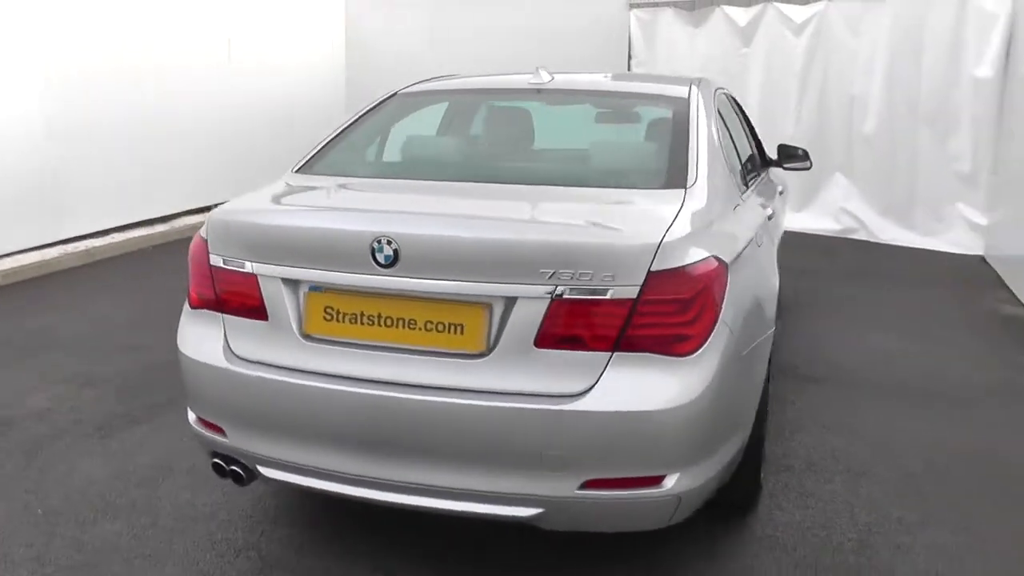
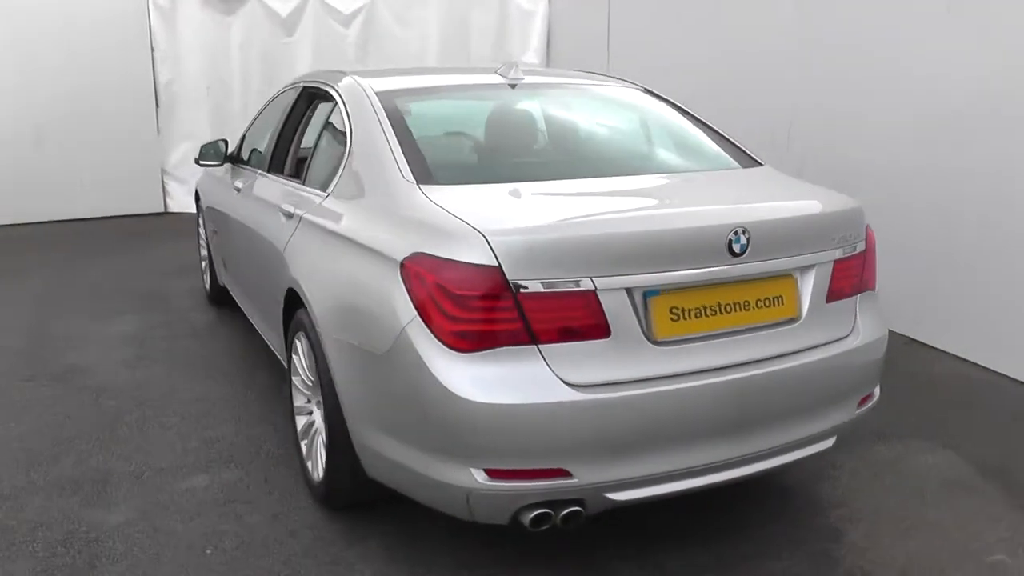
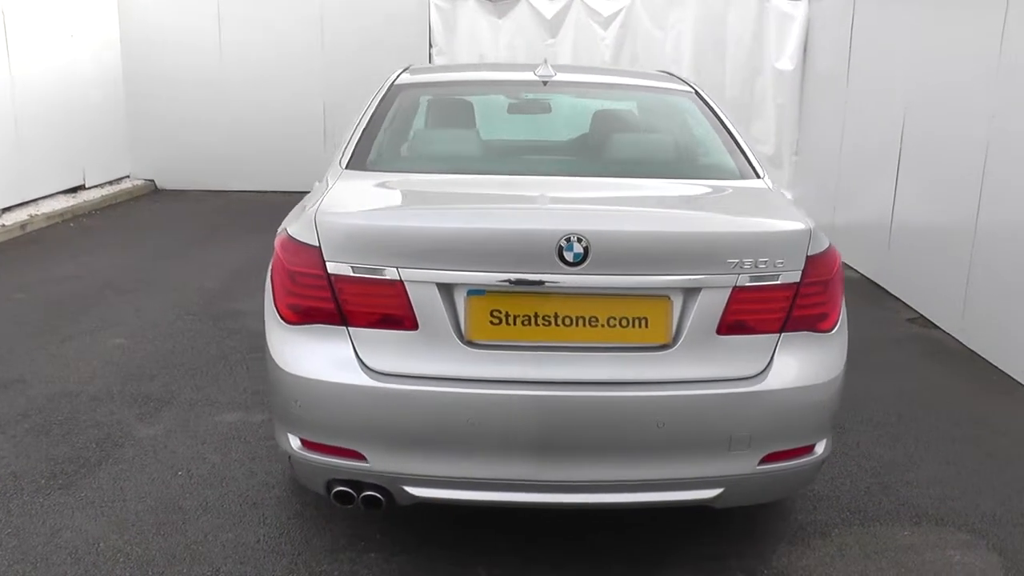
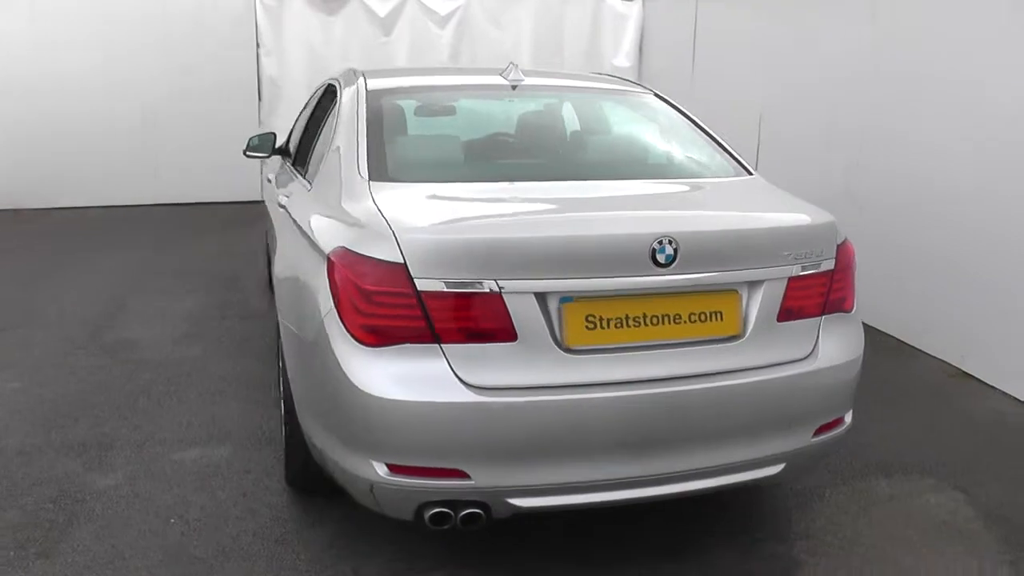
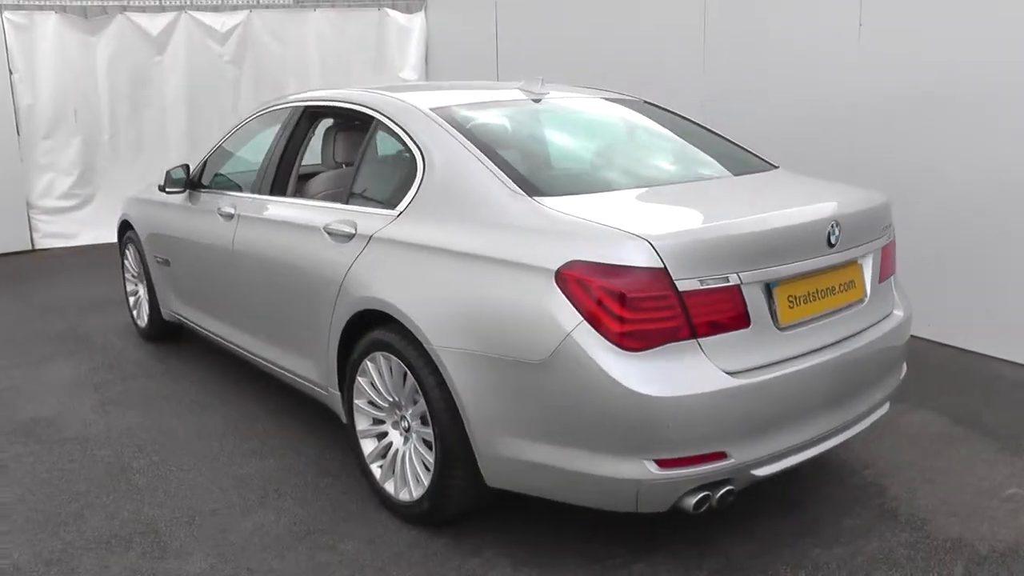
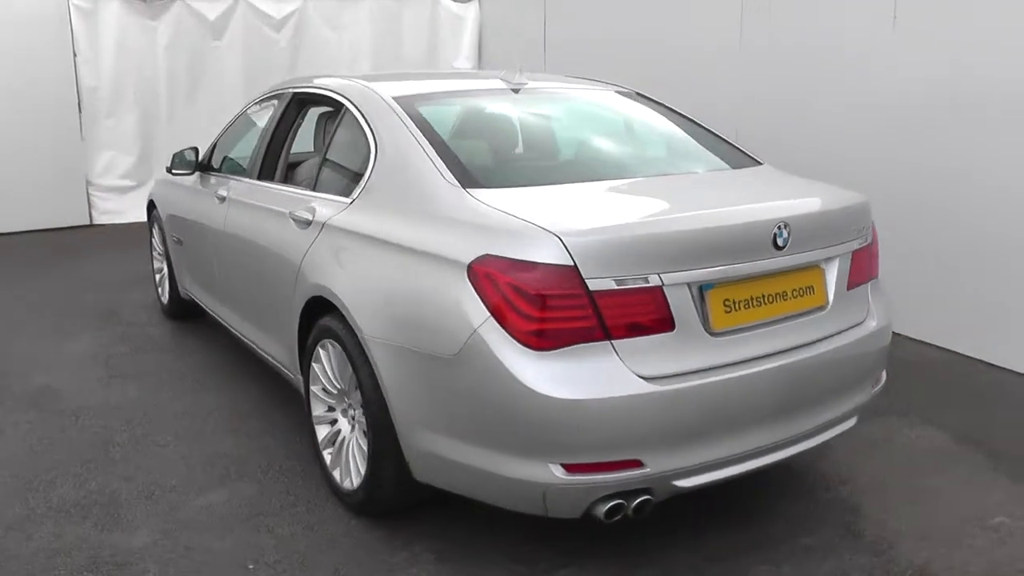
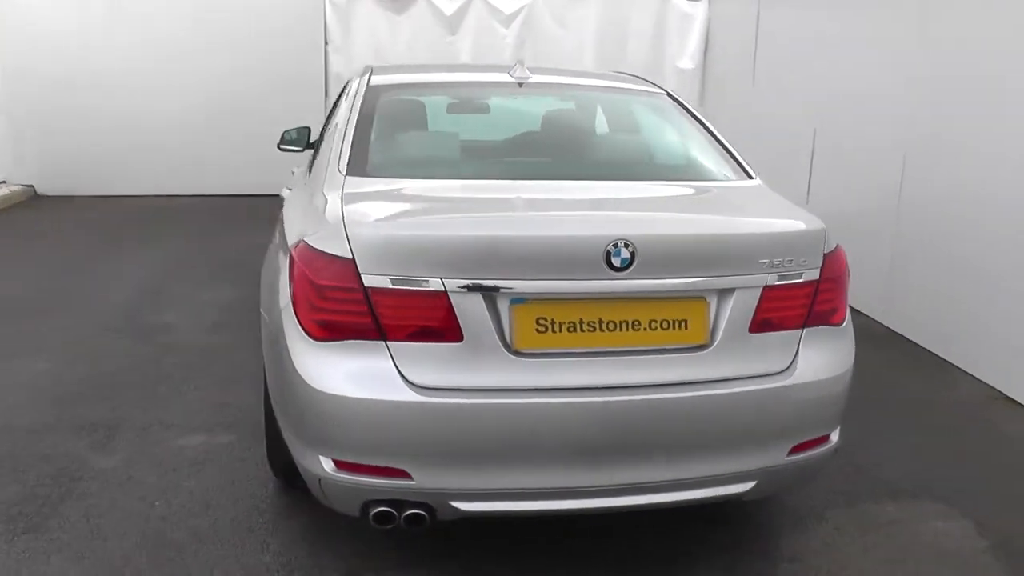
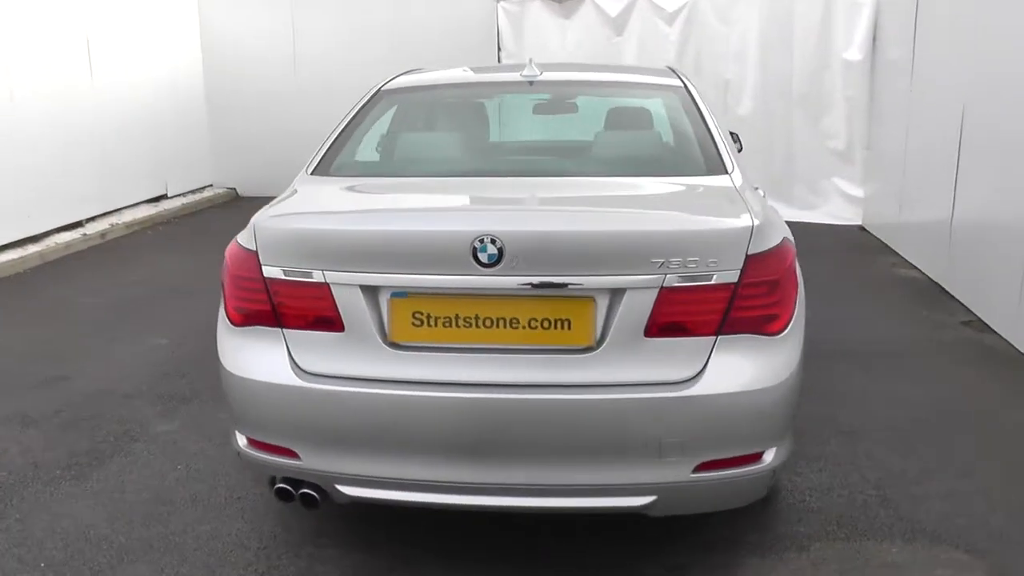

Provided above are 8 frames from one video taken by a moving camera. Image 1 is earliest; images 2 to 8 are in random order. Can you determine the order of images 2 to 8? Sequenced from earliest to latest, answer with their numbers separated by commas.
8, 3, 7, 4, 2, 6, 5
